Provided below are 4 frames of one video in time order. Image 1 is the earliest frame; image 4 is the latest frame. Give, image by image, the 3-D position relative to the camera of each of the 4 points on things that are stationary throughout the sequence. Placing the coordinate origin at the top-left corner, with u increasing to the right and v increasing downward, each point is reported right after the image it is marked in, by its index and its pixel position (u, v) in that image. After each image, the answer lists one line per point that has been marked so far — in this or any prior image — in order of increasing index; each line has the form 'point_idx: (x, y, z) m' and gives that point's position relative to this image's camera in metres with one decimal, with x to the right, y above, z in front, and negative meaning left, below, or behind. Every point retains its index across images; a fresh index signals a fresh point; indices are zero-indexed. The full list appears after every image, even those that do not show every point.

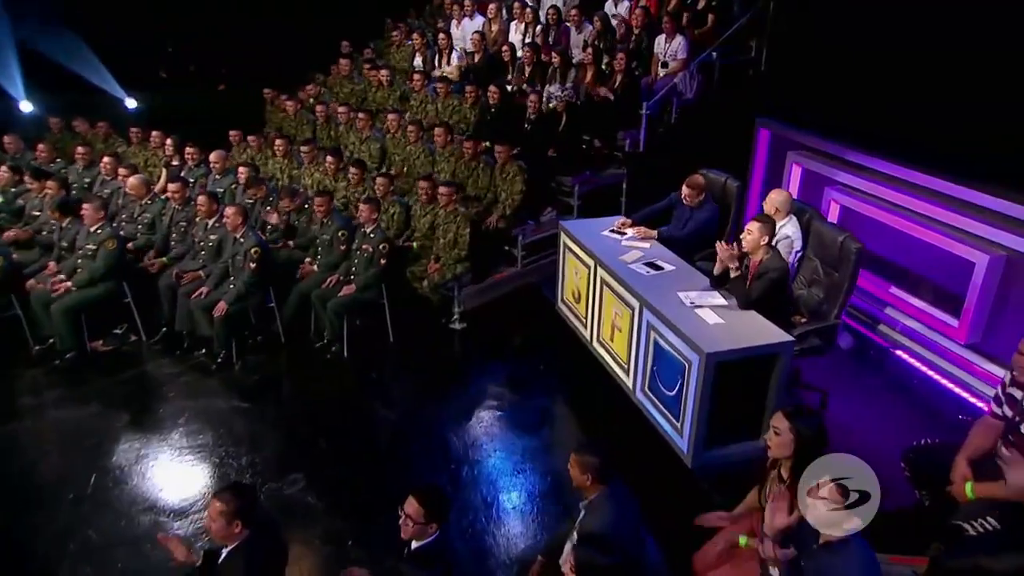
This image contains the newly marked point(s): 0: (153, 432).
0: (-2.2, -0.9, +4.7) m
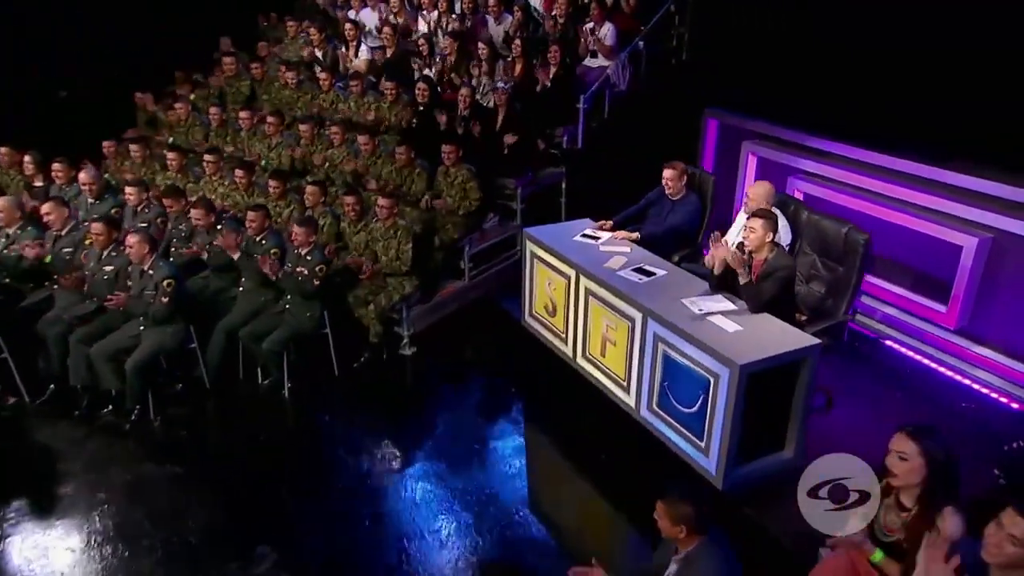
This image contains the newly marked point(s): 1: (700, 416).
0: (-2.1, -1.1, +3.8) m
1: (+0.9, -0.6, +3.8) m
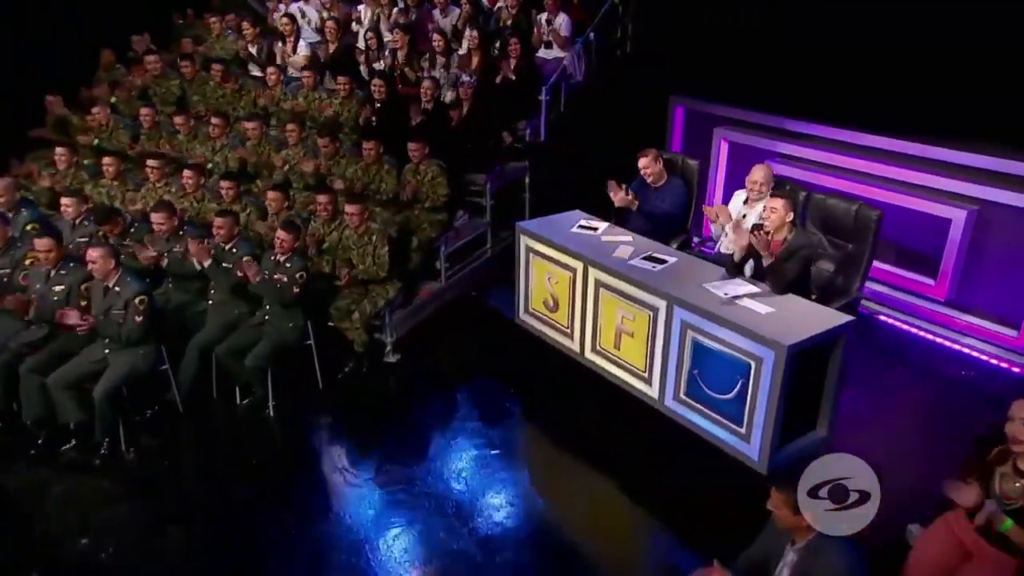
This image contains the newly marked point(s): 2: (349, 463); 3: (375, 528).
0: (-1.9, -1.2, +3.3) m
1: (+1.1, -0.5, +3.8) m
2: (-0.8, -0.9, +4.0) m
3: (-0.6, -1.2, +3.8) m
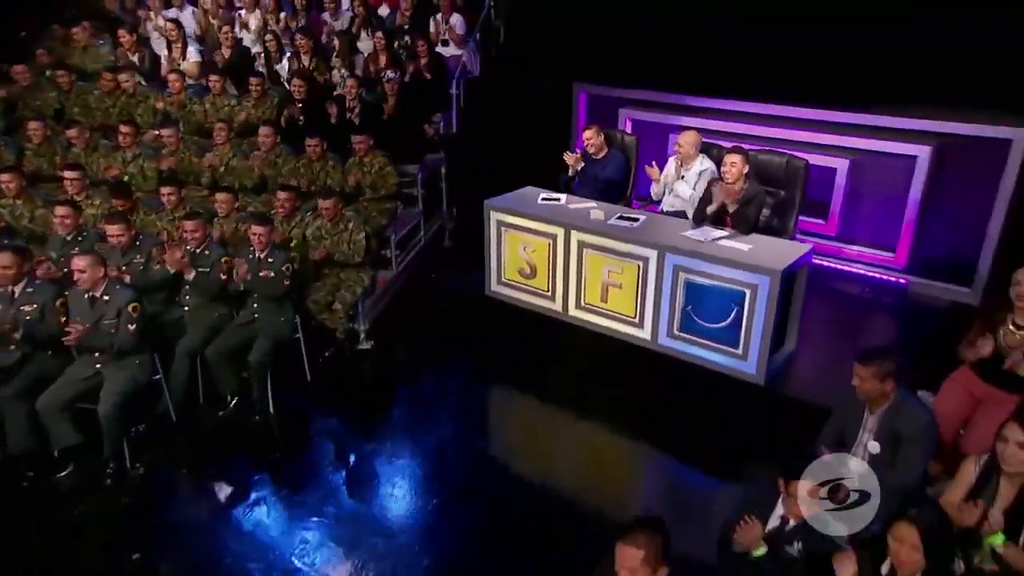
0: (-1.4, -1.2, +3.1) m
1: (+1.2, -0.2, +4.4) m
2: (-0.6, -0.8, +4.1) m
3: (-0.3, -1.0, +3.9) m
